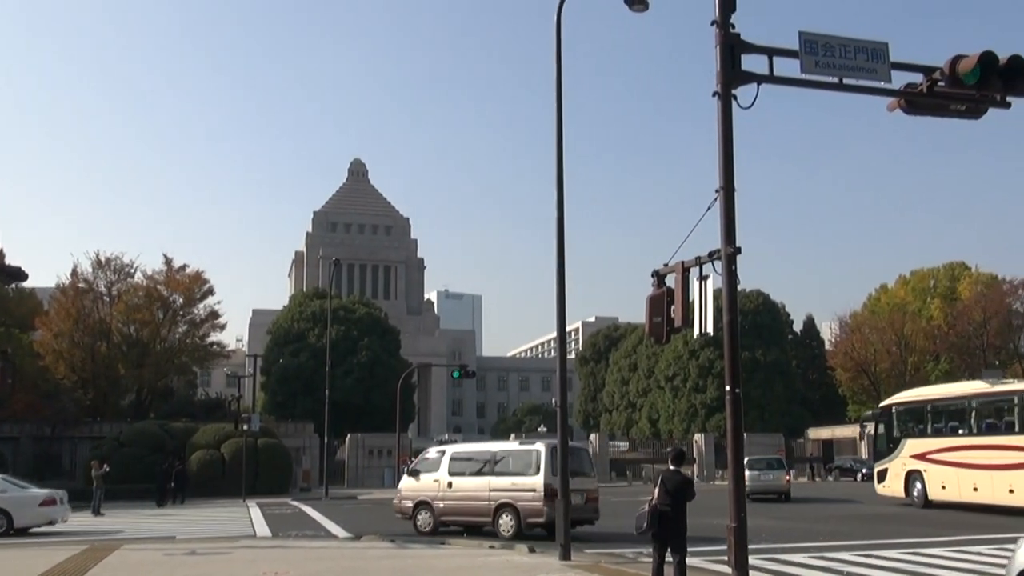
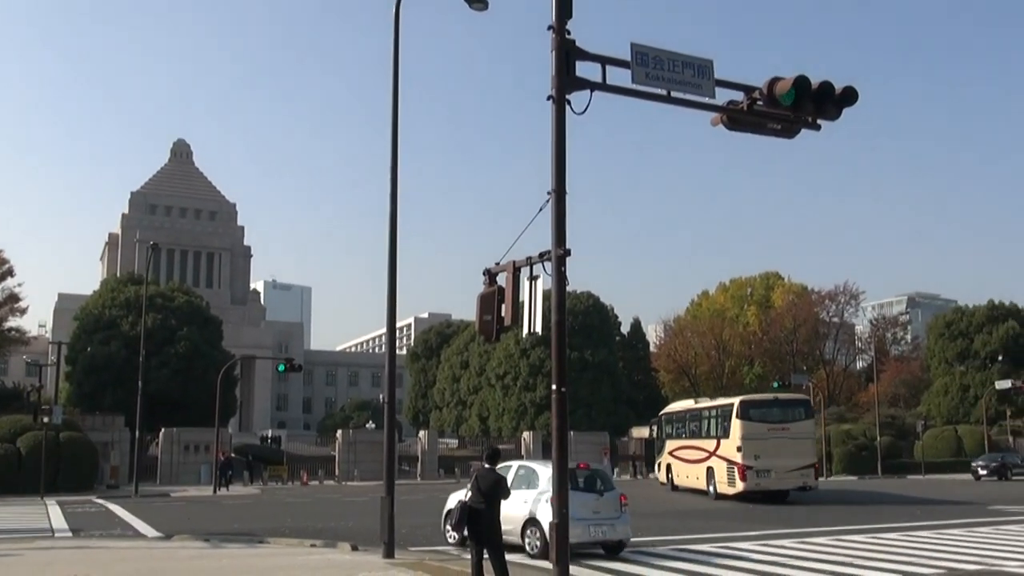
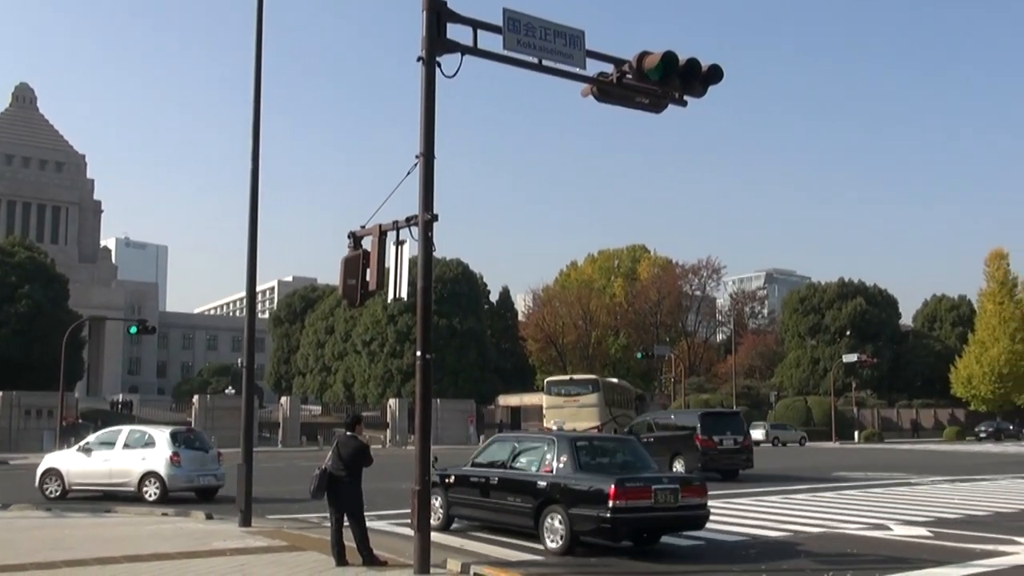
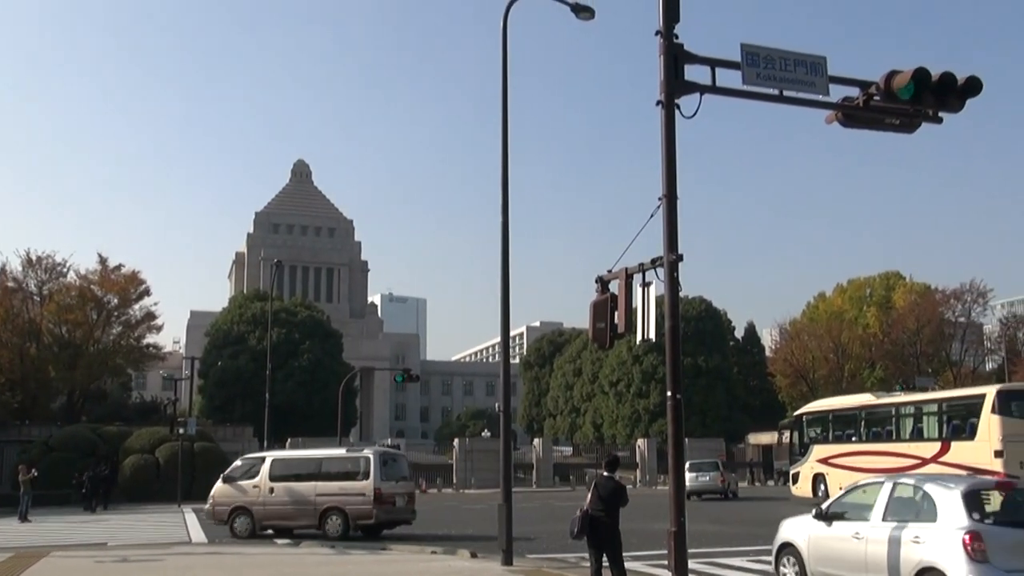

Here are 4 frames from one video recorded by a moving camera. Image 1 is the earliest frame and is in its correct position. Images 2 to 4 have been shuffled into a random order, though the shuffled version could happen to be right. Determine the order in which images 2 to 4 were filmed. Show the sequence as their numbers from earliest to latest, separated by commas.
4, 2, 3
